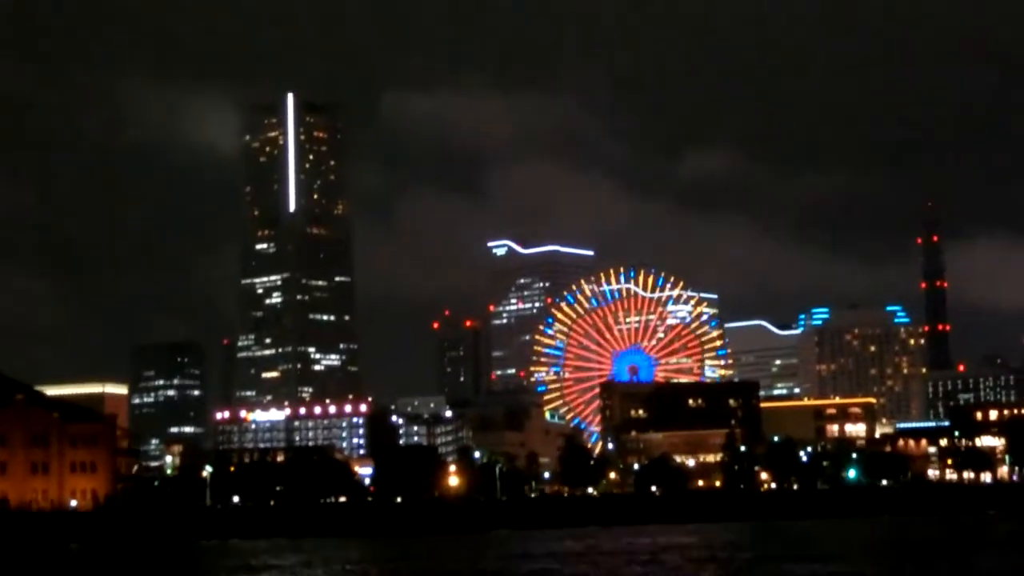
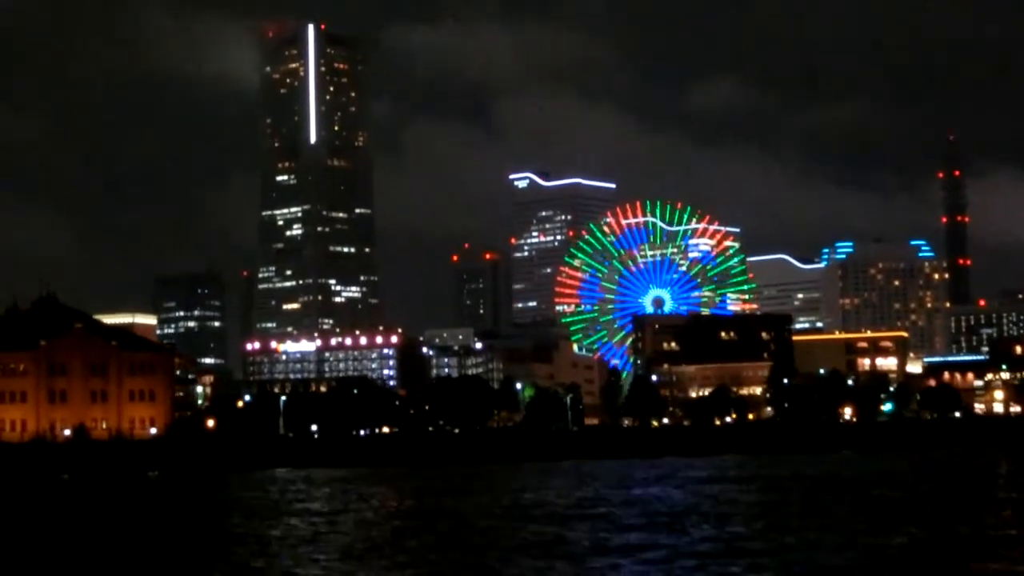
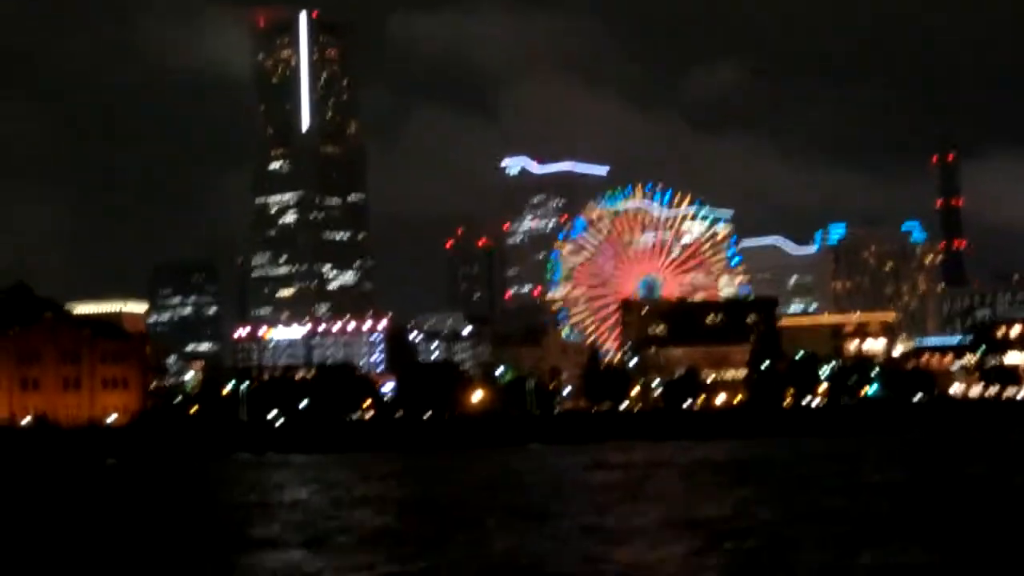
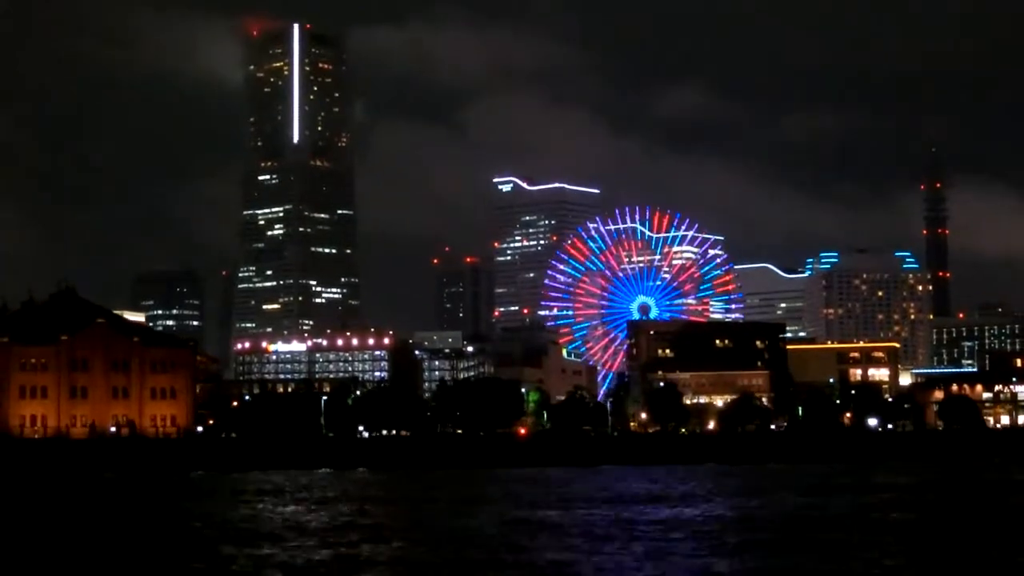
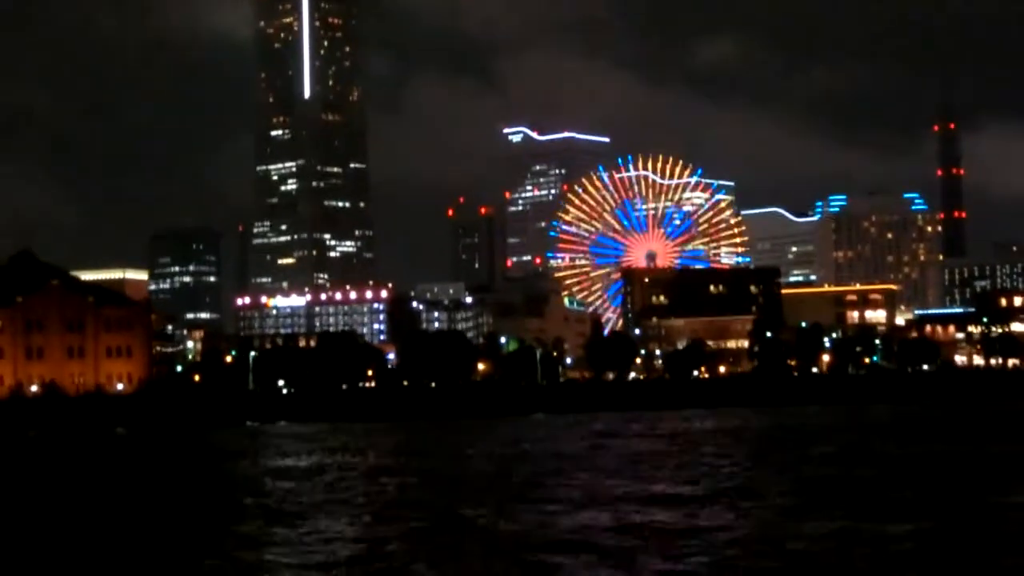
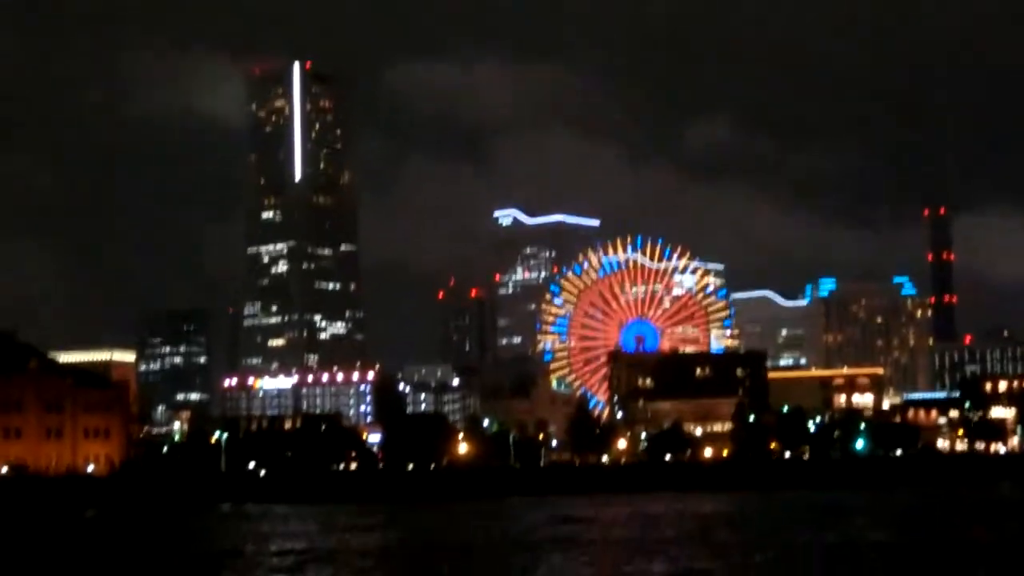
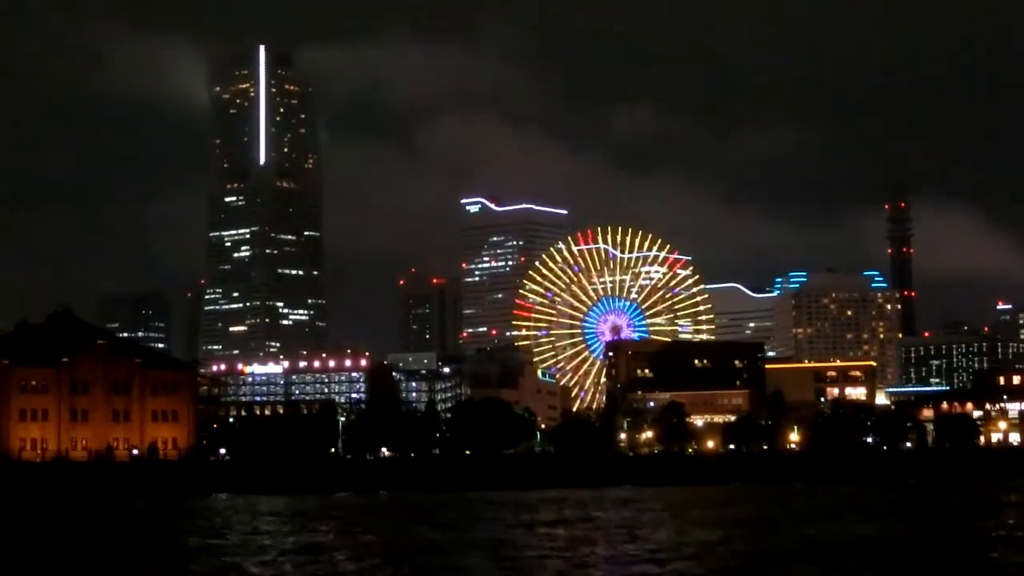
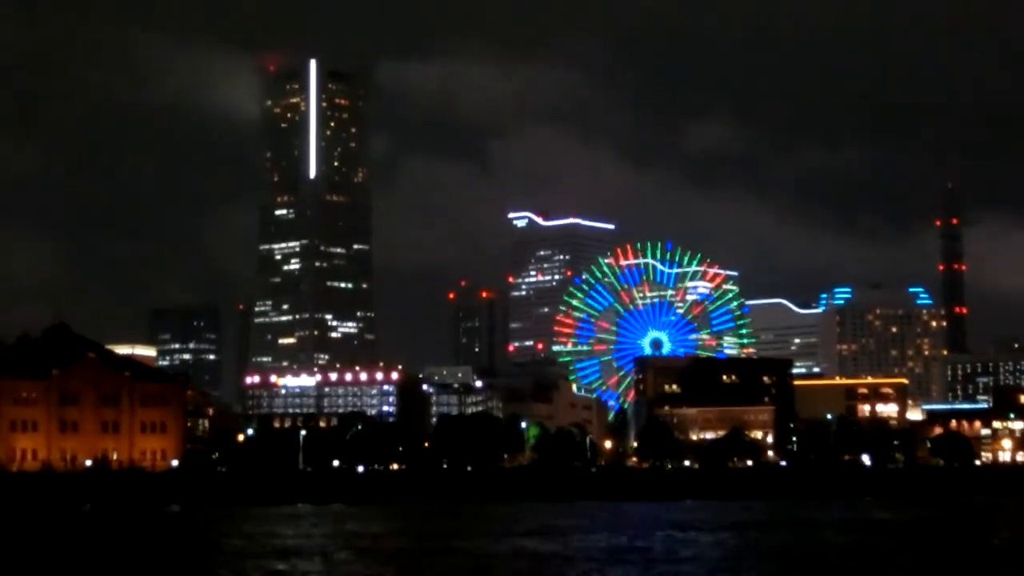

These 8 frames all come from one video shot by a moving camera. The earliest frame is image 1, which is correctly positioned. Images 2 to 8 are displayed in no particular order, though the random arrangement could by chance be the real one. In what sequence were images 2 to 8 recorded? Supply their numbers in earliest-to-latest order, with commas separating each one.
6, 3, 5, 2, 8, 4, 7
